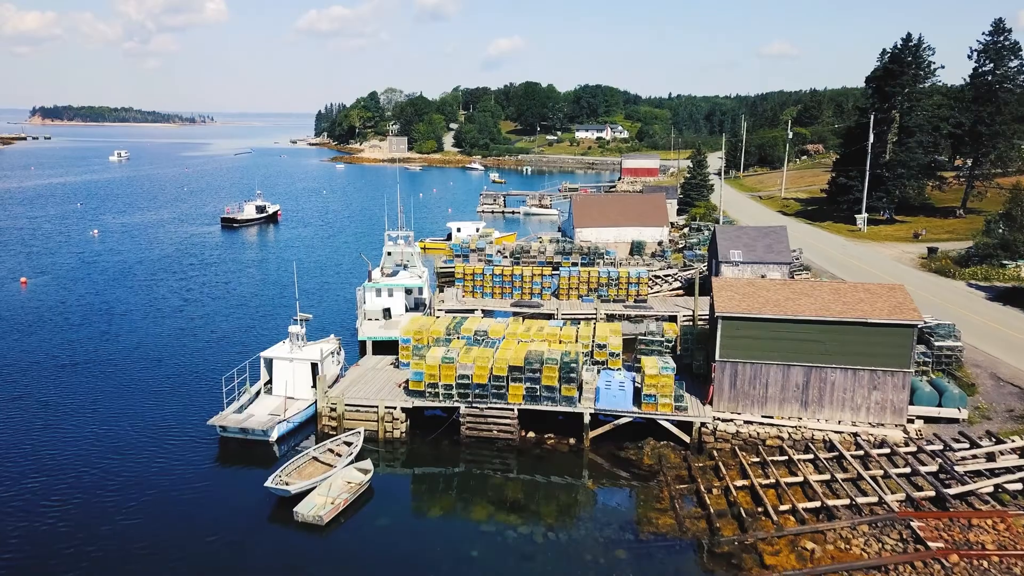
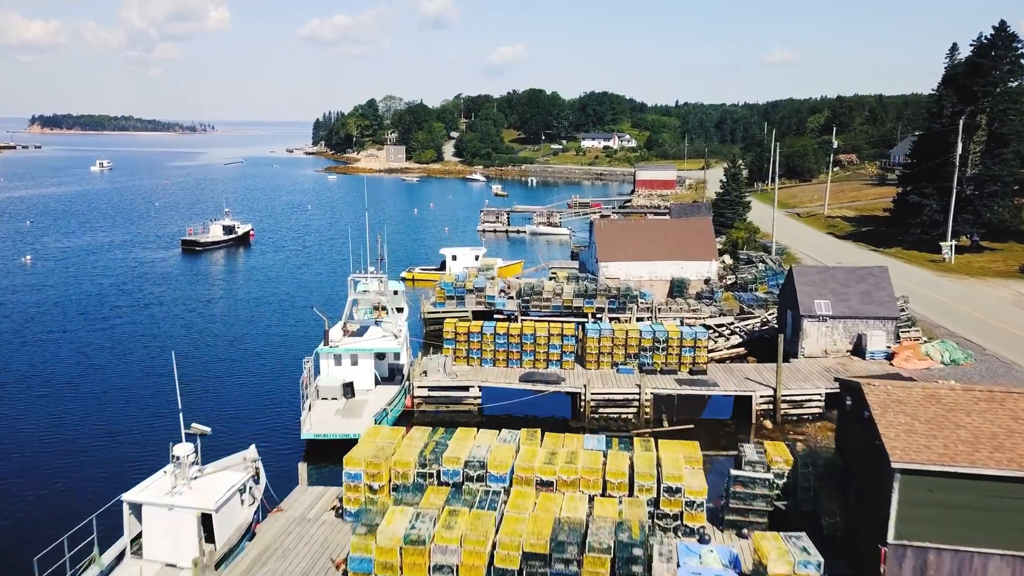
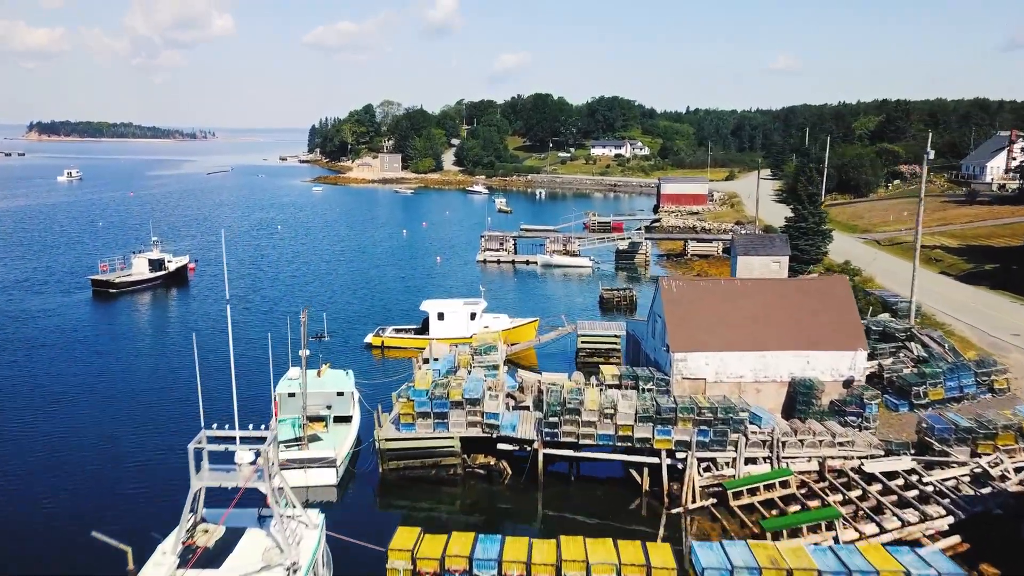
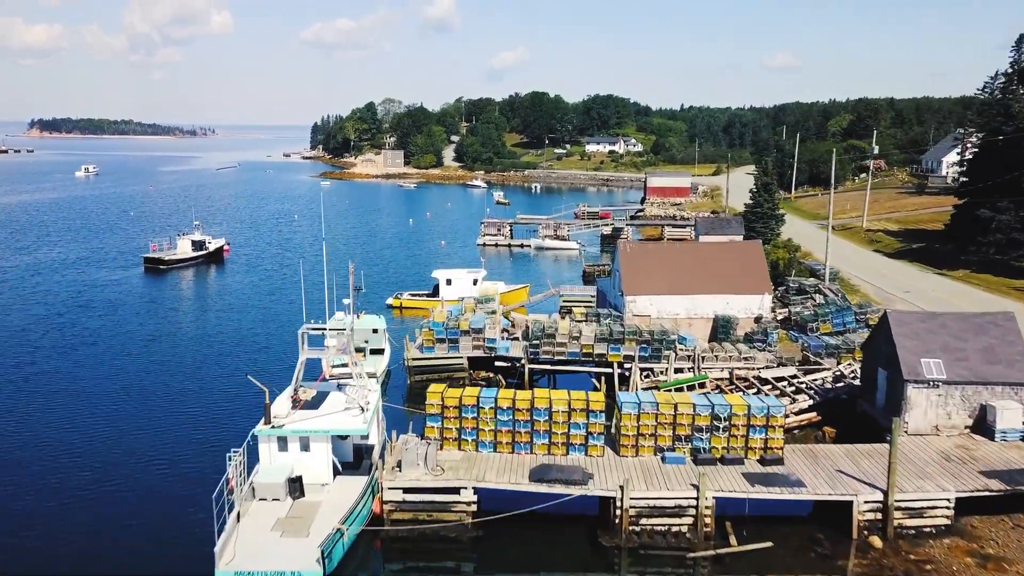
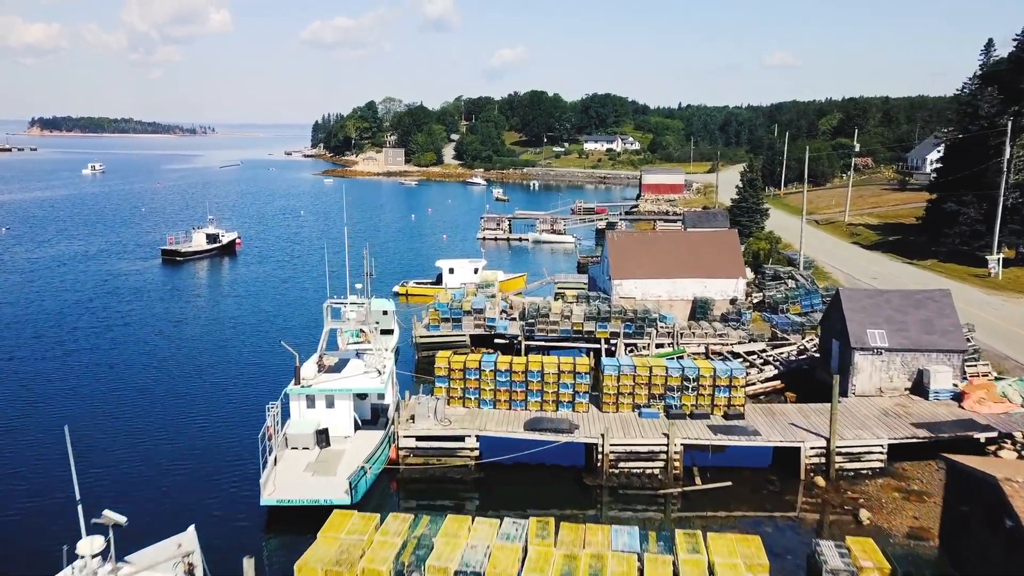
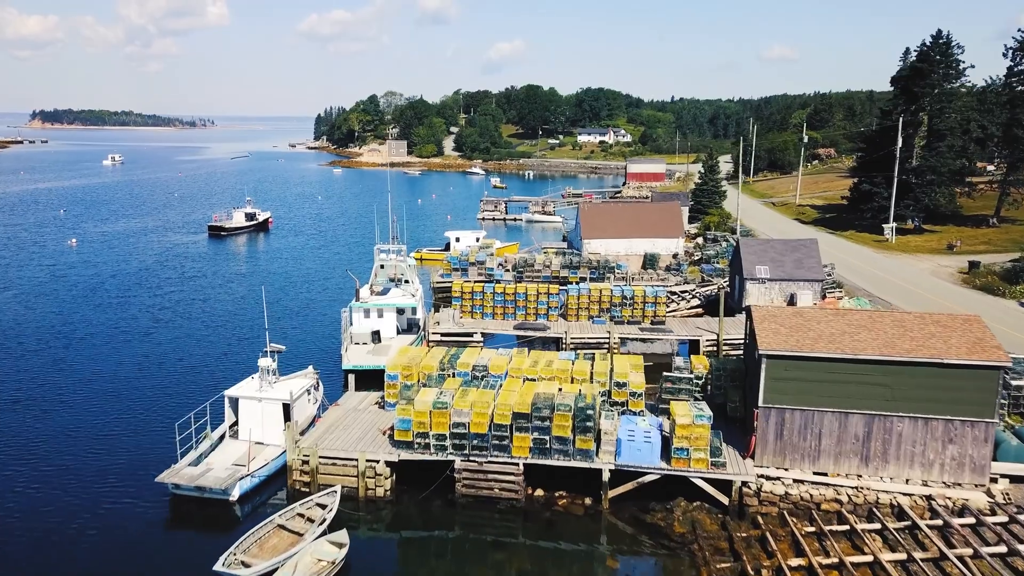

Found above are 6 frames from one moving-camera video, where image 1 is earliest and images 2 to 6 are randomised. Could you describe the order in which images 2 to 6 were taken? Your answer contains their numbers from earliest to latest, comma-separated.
6, 2, 5, 4, 3
